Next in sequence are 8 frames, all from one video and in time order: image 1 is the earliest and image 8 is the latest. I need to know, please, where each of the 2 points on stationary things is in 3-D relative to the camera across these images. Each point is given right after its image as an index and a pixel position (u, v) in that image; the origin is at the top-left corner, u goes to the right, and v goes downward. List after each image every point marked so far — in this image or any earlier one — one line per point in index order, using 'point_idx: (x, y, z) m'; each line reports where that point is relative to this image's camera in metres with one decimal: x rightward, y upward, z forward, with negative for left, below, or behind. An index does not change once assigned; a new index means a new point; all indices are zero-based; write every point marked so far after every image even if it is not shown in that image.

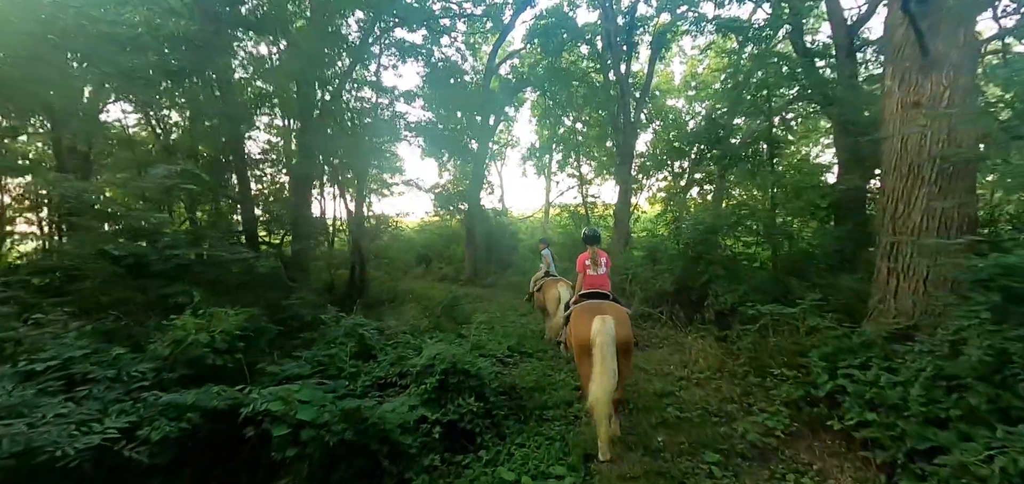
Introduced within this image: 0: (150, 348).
0: (-3.2, -1.0, +4.1) m
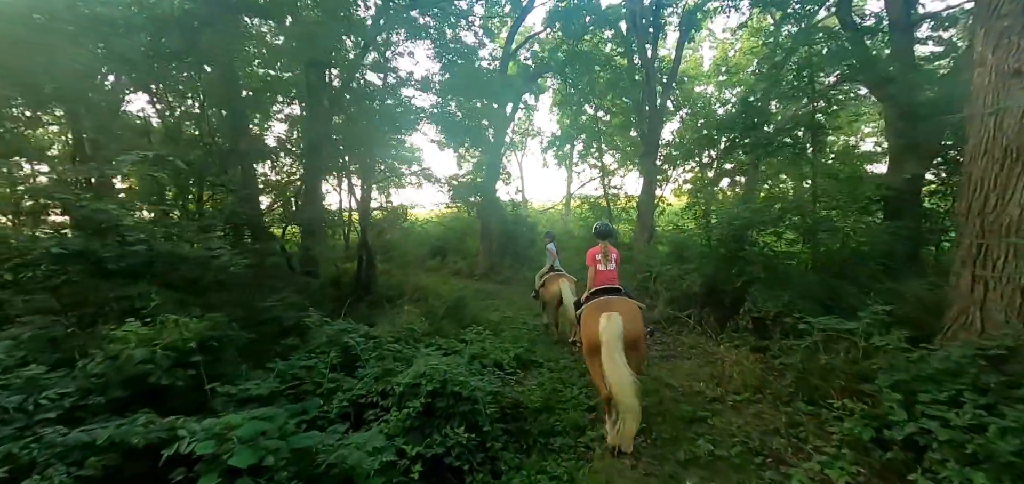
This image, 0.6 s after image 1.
0: (-3.3, -0.9, +3.5) m
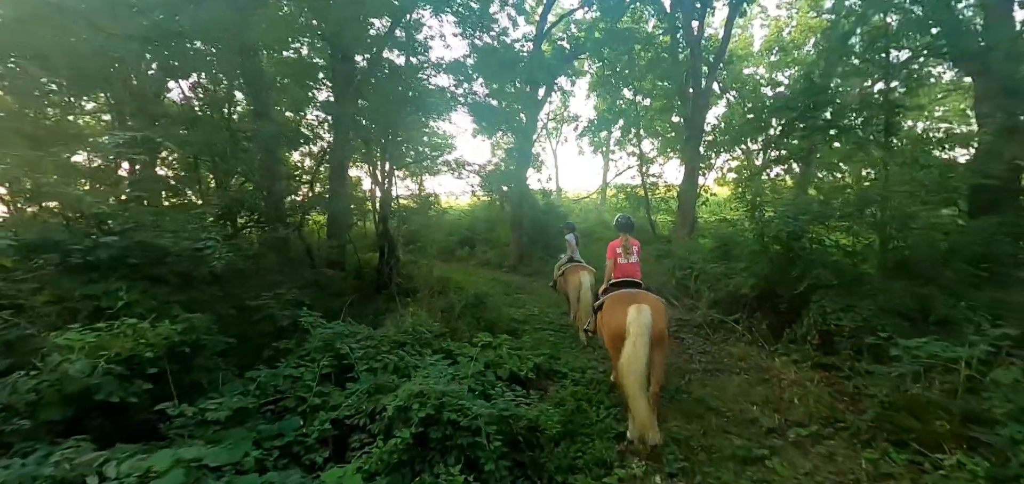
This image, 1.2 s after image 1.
0: (-3.2, -0.9, +3.0) m
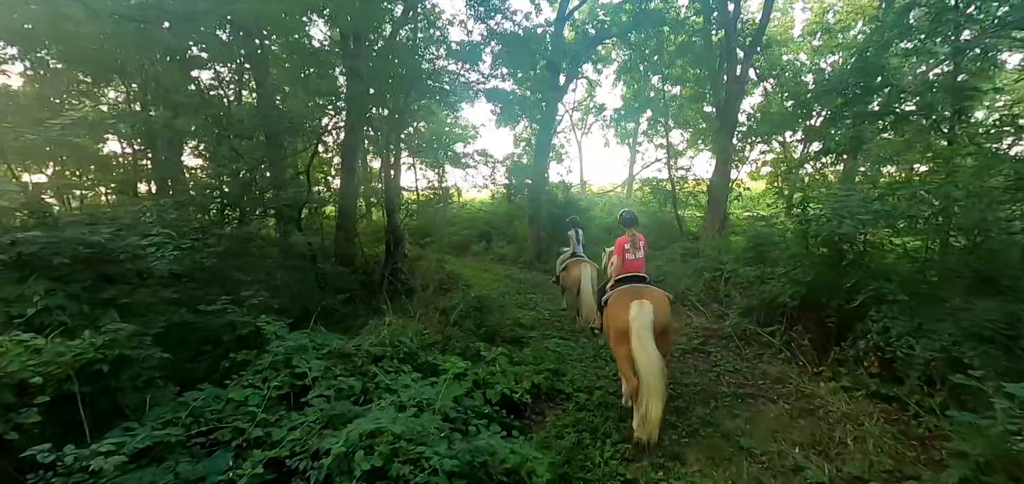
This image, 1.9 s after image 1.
0: (-3.4, -0.9, +2.4) m
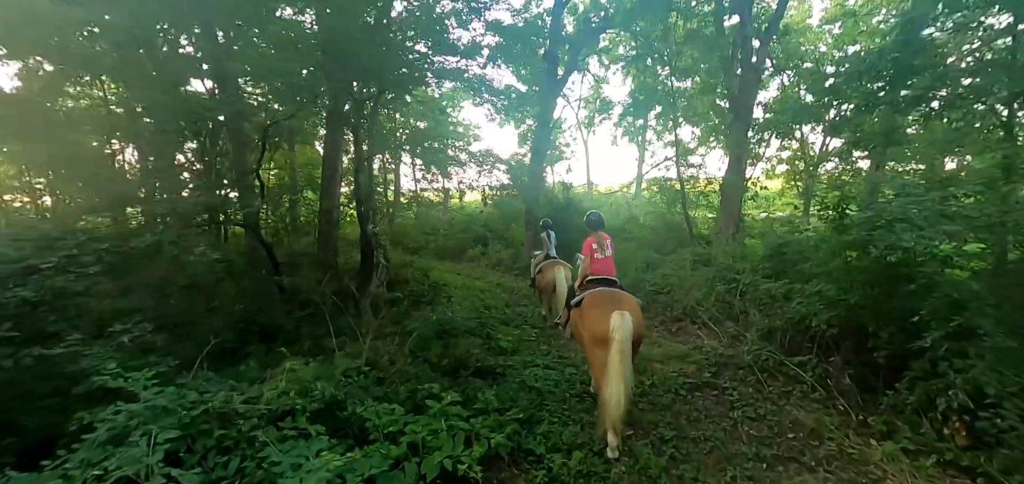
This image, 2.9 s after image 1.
0: (-3.9, -1.0, +1.4) m
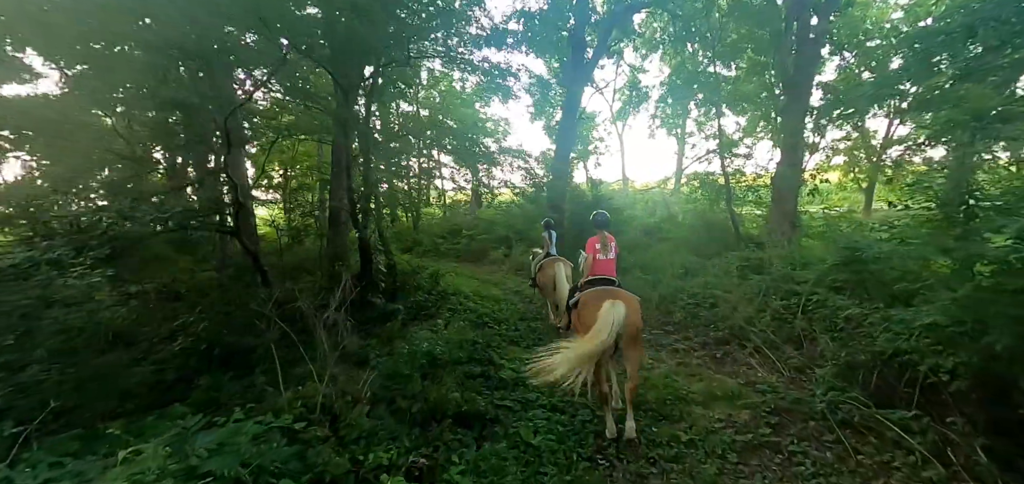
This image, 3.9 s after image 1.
0: (-4.2, -1.2, +0.5) m
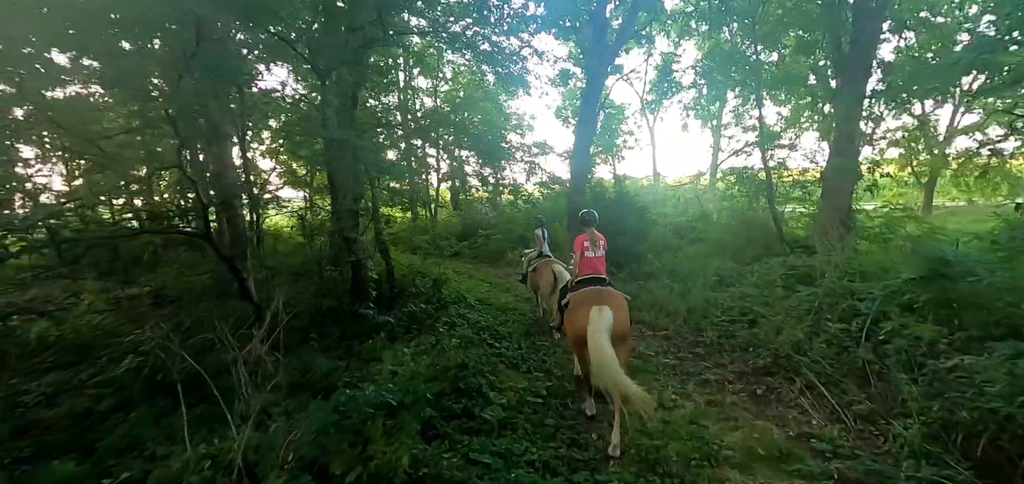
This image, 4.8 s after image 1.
0: (-4.7, -1.3, -0.3) m
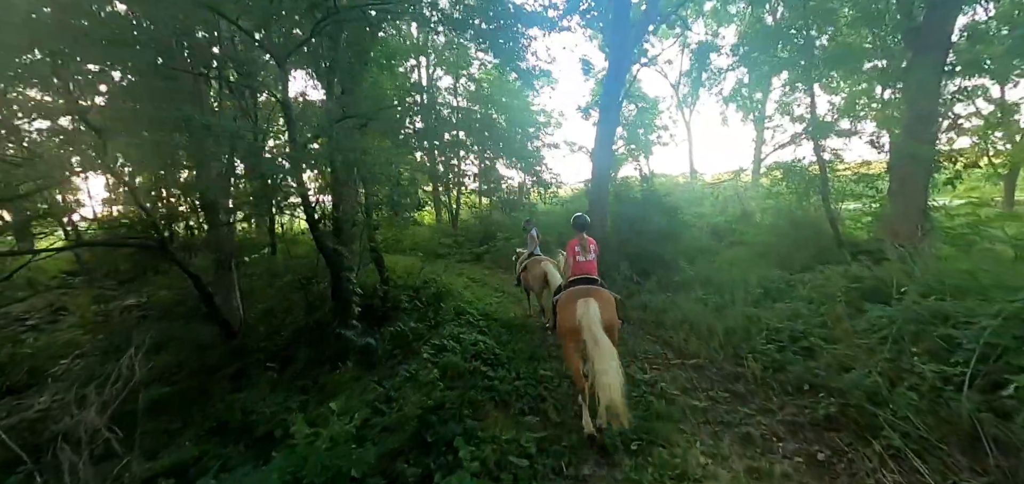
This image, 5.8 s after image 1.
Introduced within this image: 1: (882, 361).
0: (-5.3, -1.4, -1.0) m
1: (+3.8, -1.2, +4.7) m
